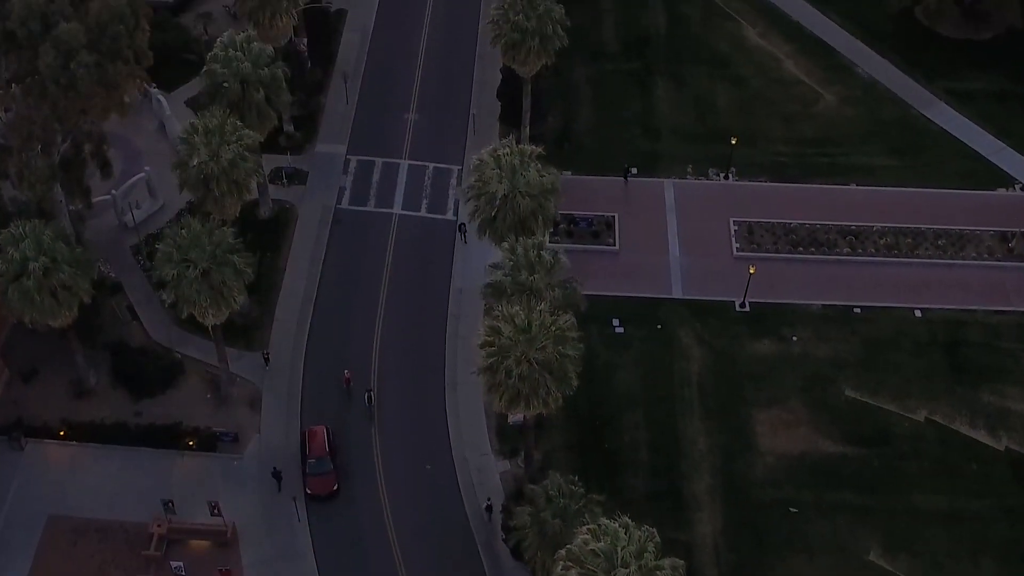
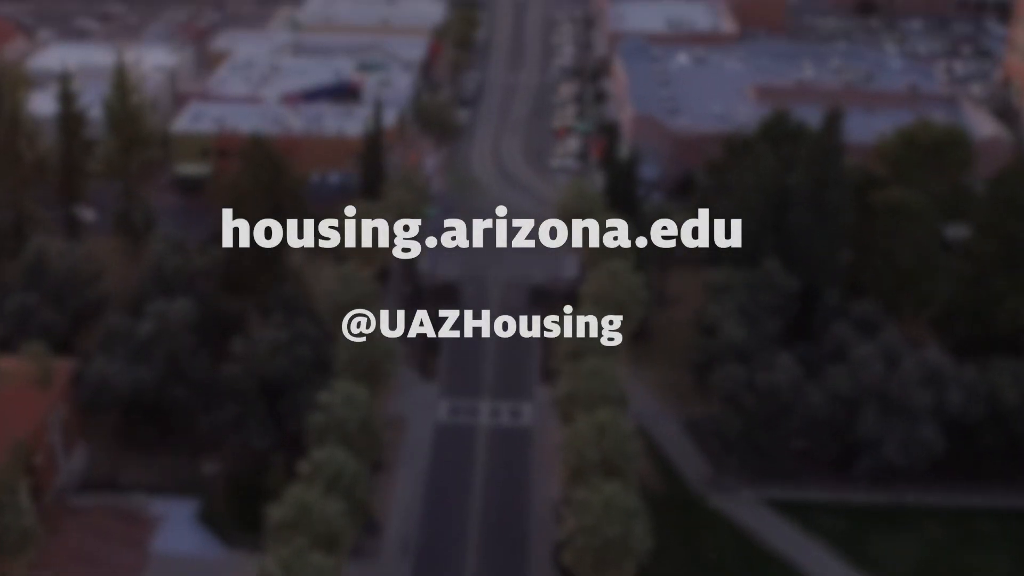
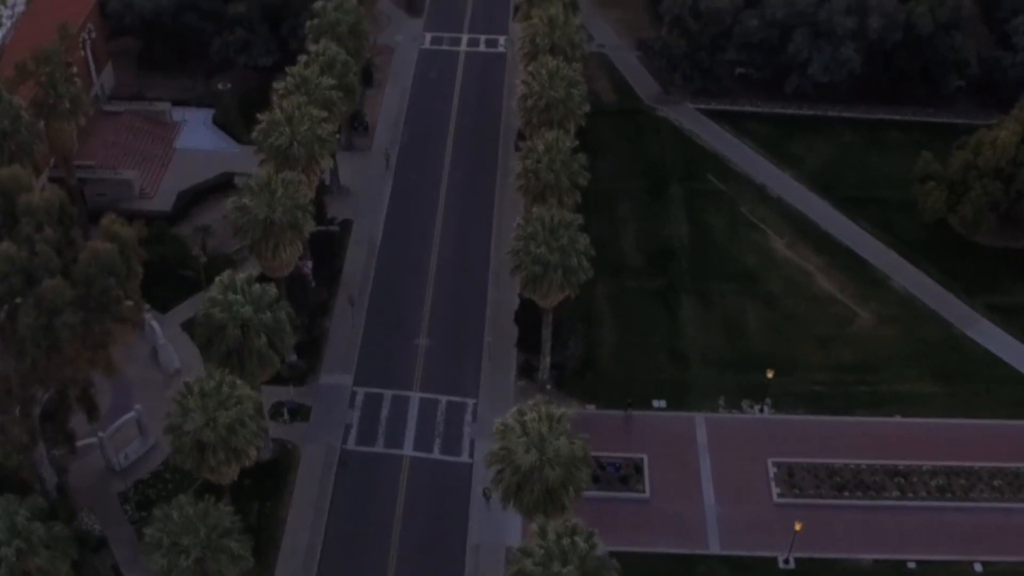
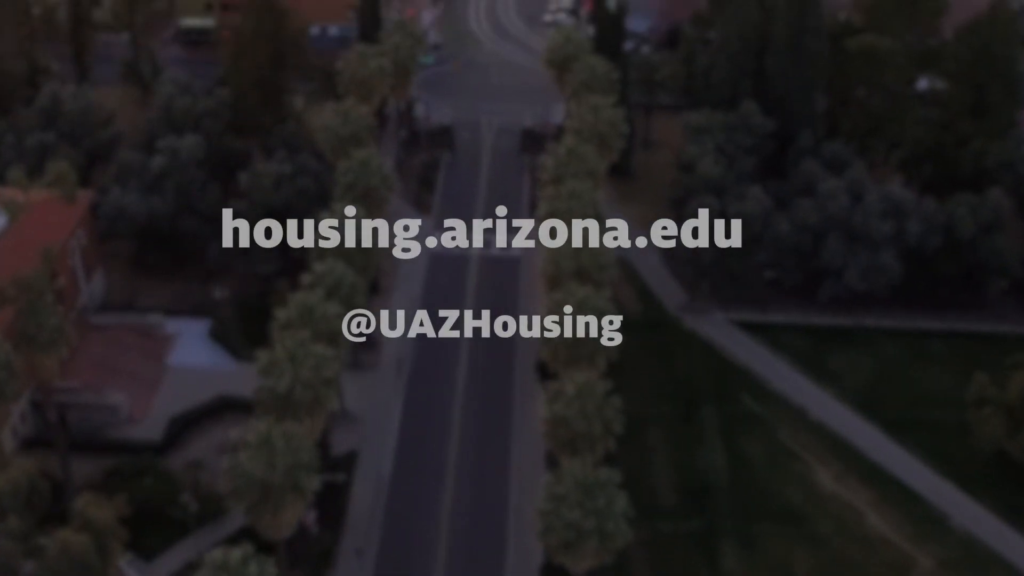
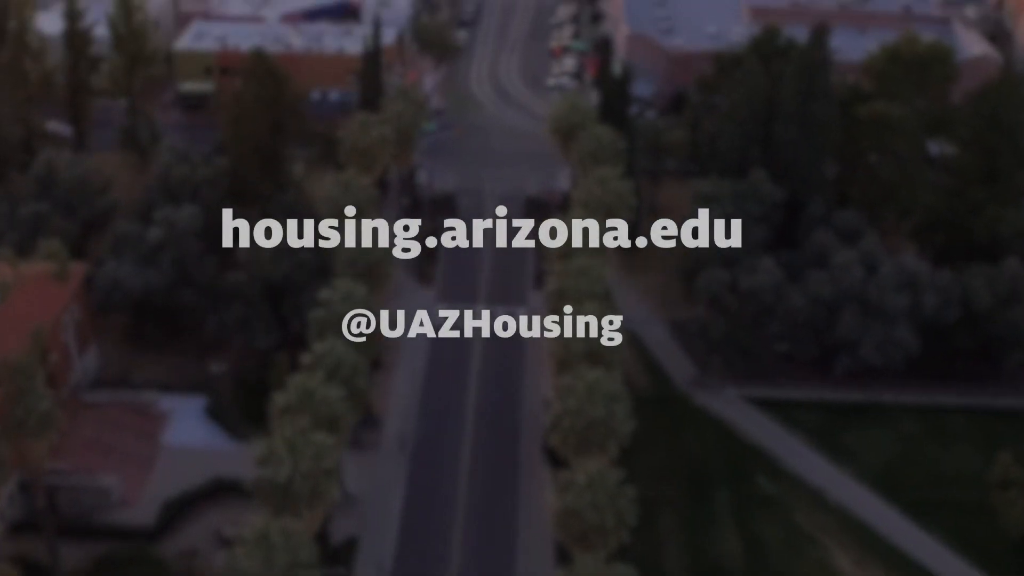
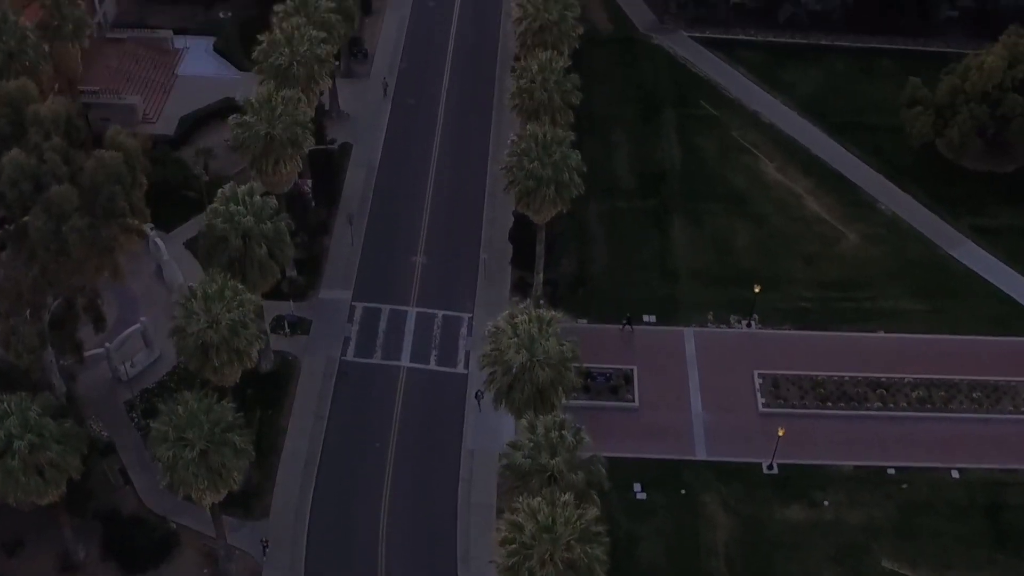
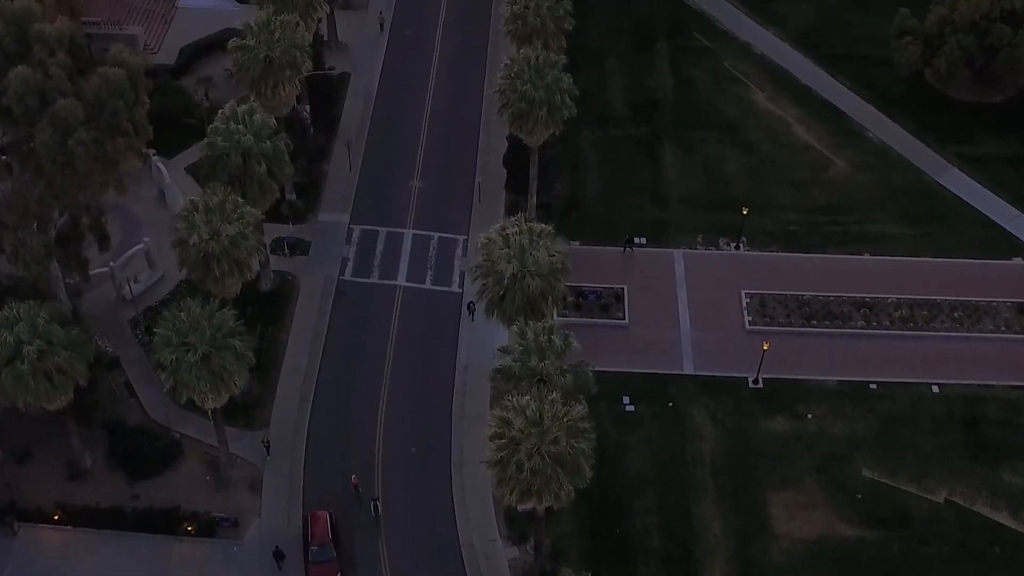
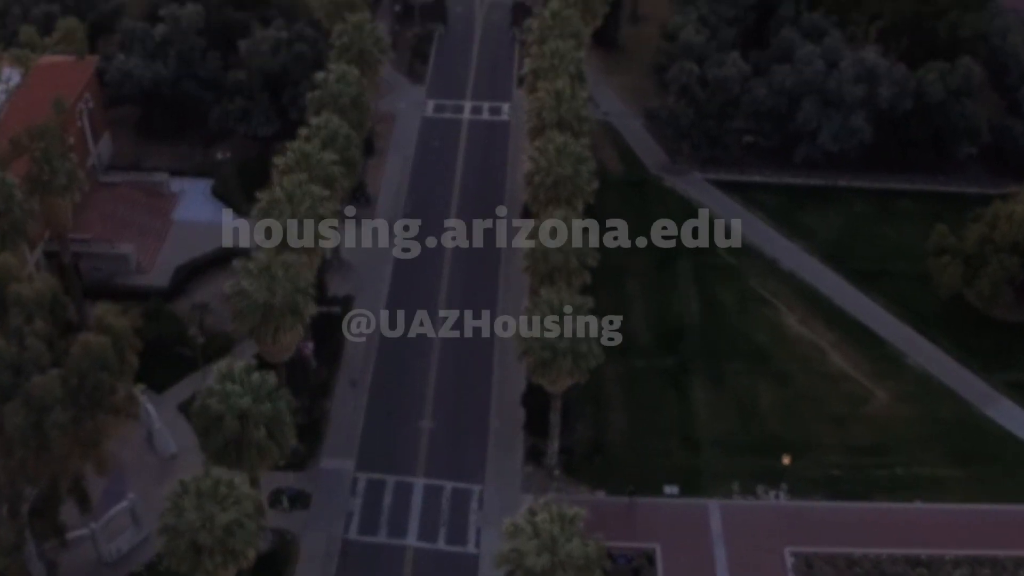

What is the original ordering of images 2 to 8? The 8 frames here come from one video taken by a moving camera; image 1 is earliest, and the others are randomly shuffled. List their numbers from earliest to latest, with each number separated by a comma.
7, 6, 3, 8, 4, 5, 2
